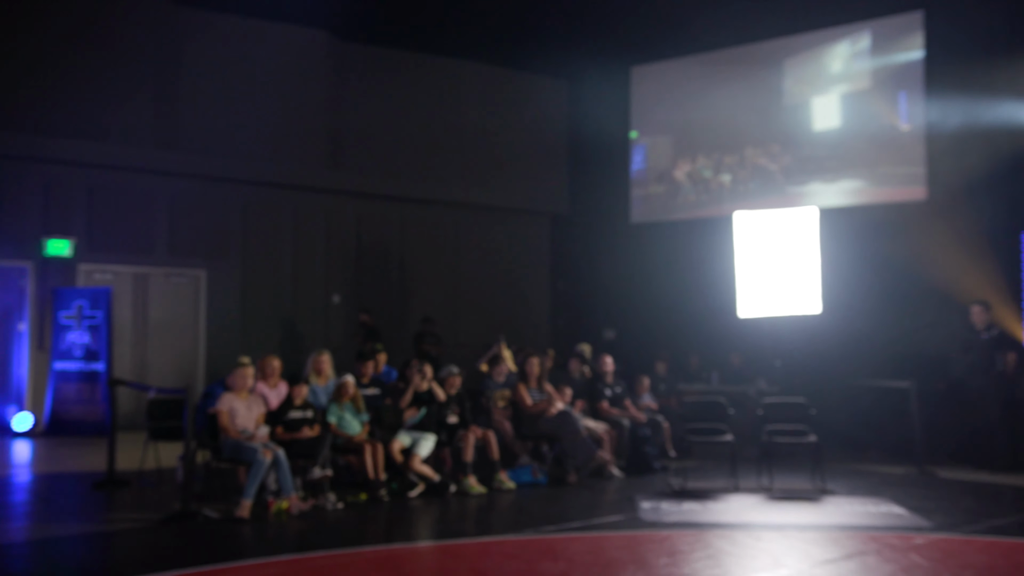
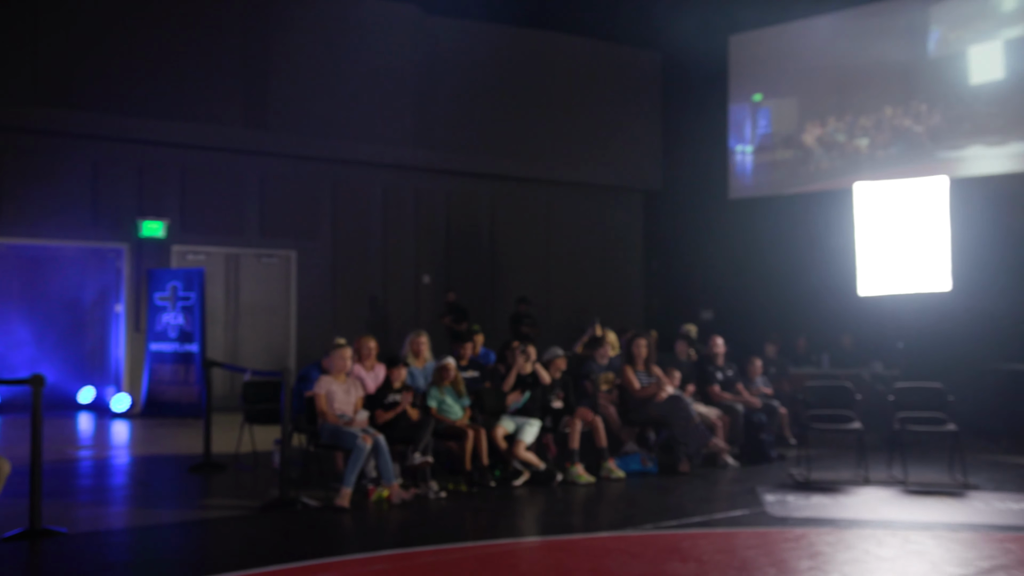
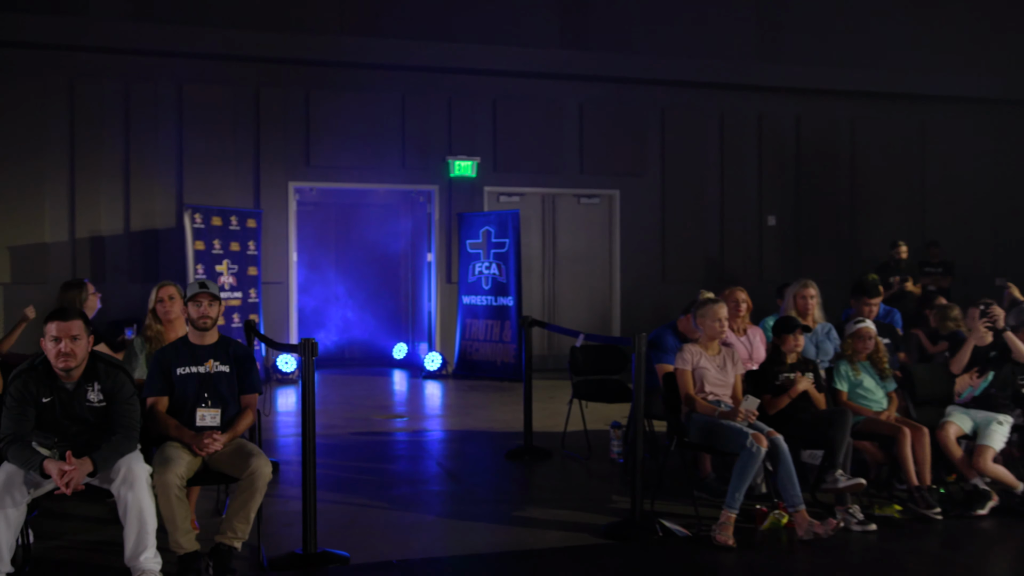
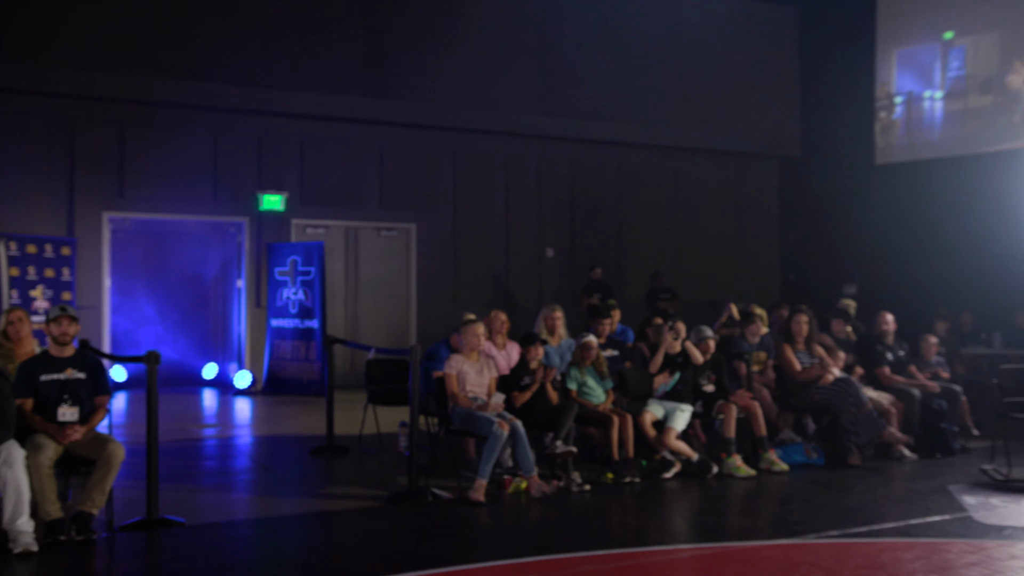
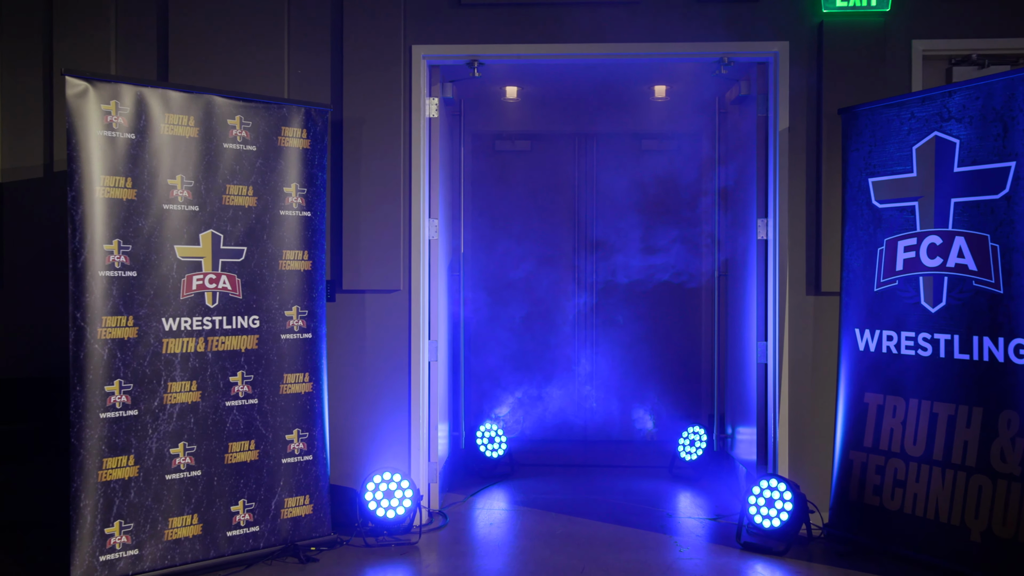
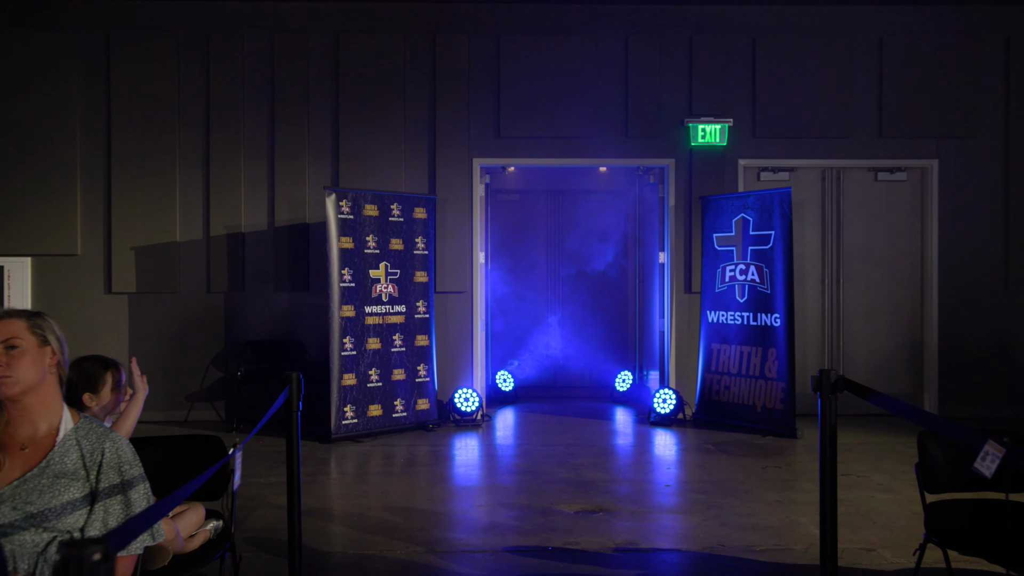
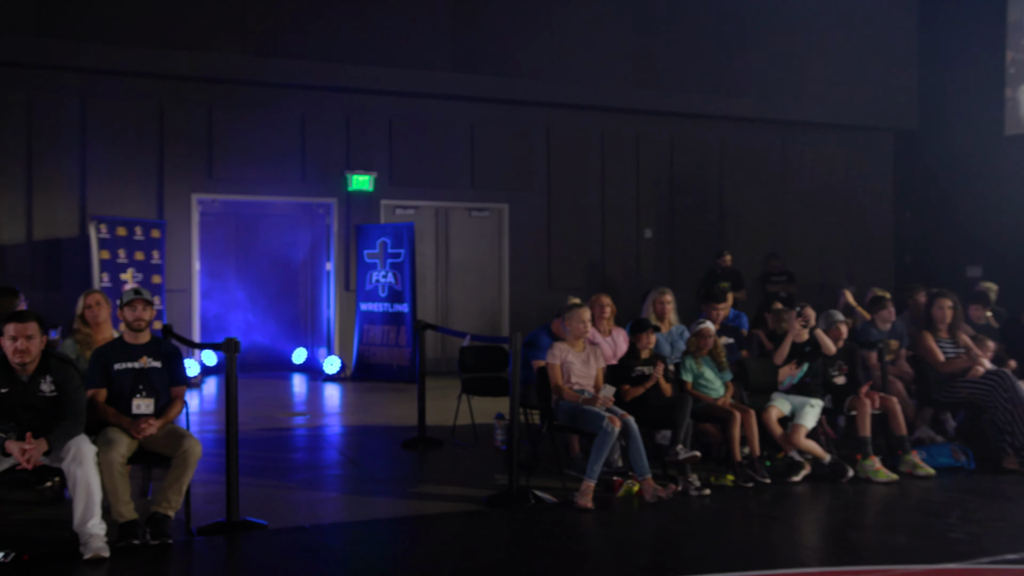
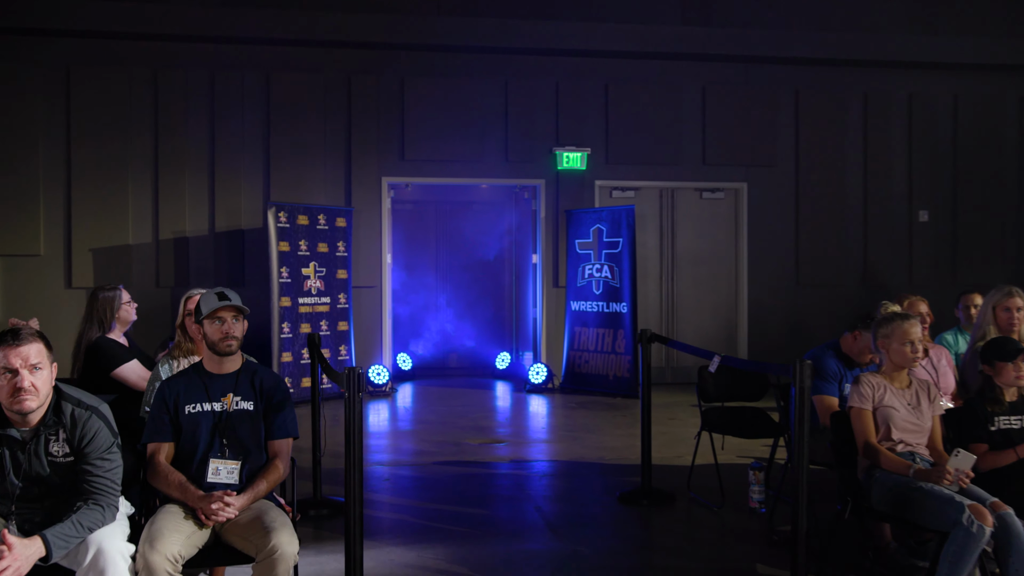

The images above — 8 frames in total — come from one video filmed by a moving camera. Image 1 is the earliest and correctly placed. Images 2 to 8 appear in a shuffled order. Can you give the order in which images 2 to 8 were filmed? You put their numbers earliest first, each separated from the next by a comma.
2, 4, 7, 3, 8, 6, 5
